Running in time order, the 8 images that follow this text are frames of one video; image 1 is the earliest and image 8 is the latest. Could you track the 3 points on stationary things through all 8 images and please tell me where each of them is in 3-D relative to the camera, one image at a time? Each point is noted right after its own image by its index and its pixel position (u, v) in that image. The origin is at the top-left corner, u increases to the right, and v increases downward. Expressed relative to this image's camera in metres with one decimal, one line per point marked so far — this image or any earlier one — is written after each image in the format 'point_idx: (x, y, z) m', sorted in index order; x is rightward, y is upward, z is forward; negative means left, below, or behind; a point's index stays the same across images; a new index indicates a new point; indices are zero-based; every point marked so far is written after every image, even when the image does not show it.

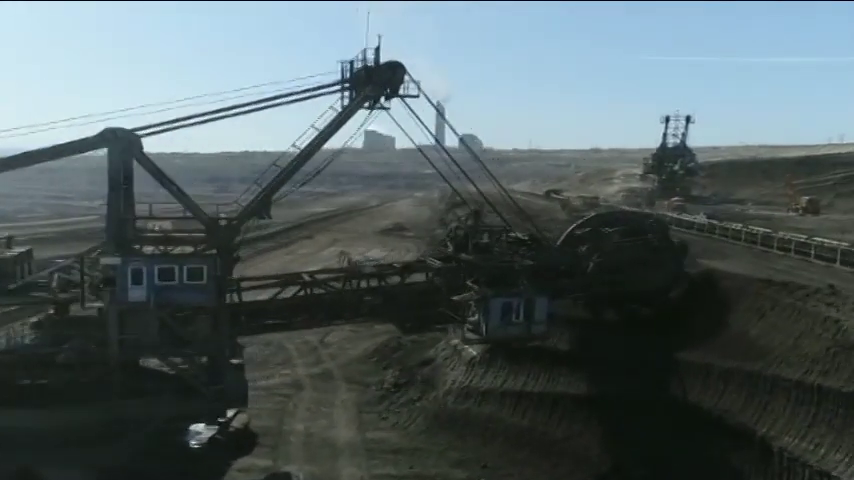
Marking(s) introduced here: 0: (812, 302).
0: (+9.6, -1.6, +19.2) m
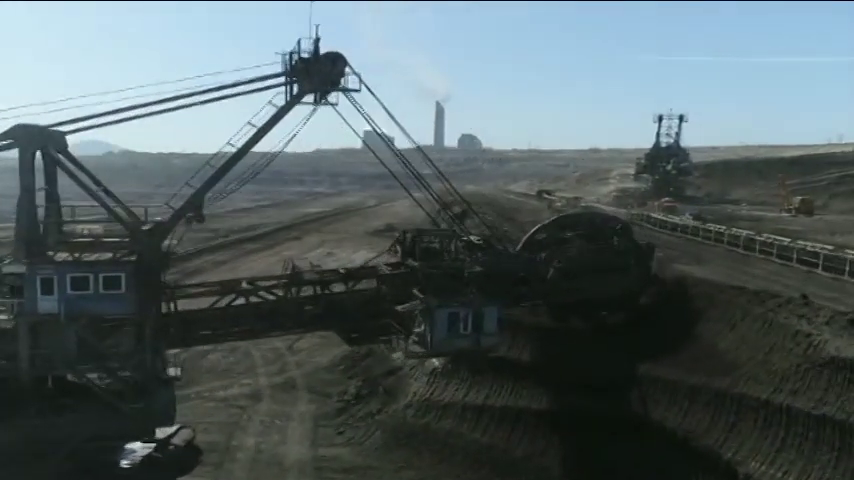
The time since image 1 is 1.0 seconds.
0: (+8.2, -1.7, +17.7) m
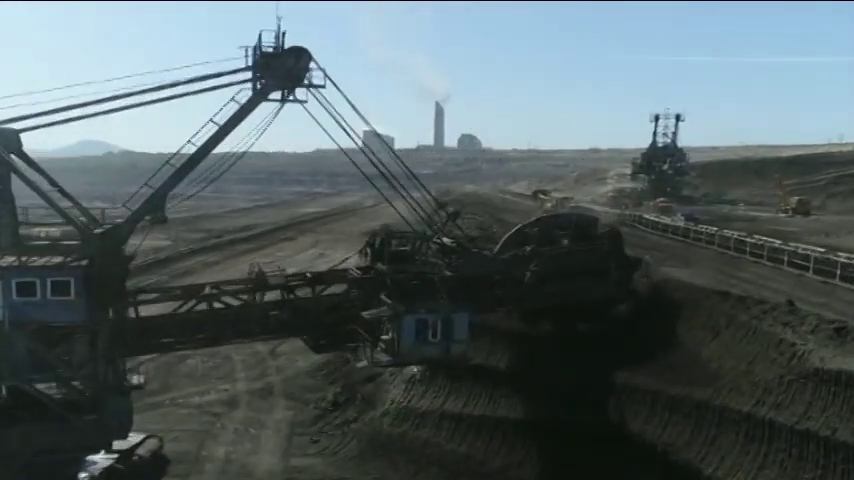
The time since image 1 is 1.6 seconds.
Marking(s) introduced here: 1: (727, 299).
0: (+7.4, -1.8, +16.9) m
1: (+7.4, -1.5, +18.9) m
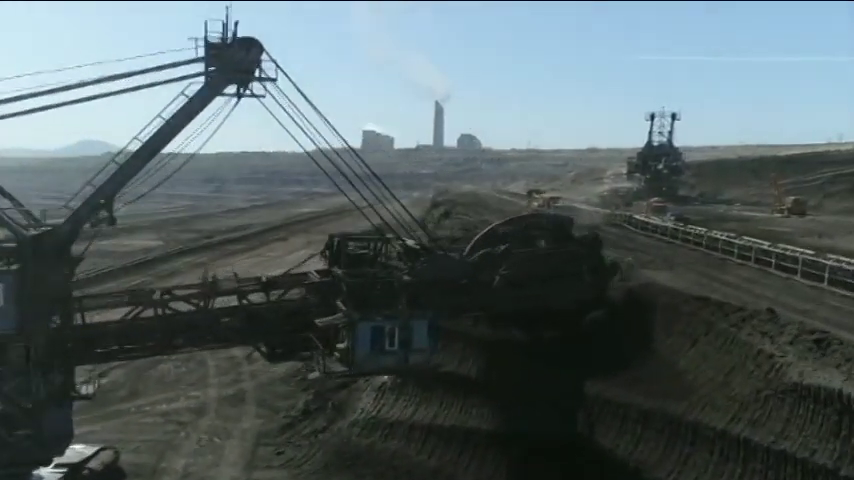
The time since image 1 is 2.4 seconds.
0: (+6.5, -1.8, +15.7) m
1: (+6.5, -1.5, +17.8) m
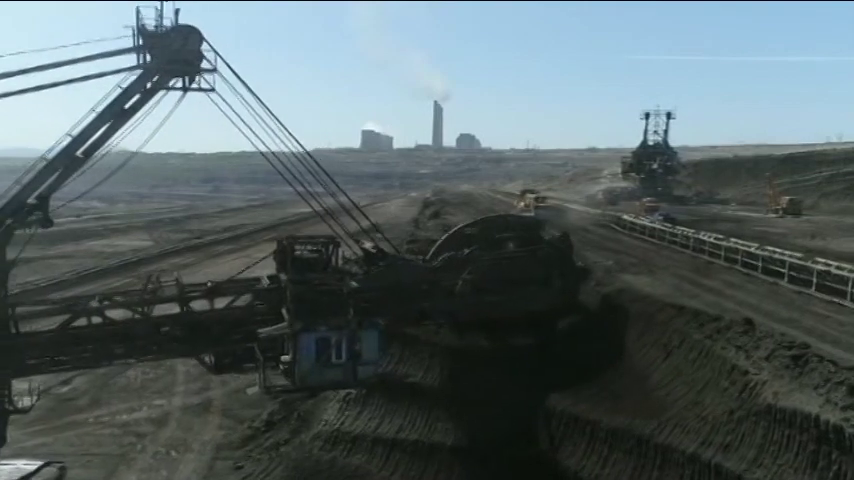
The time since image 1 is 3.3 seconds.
0: (+5.5, -1.9, +14.5) m
1: (+5.5, -1.6, +16.6) m
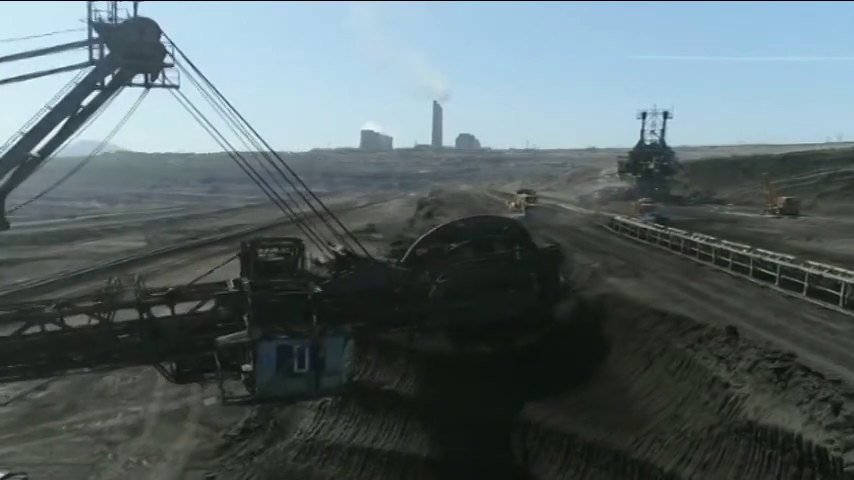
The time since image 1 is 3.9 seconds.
0: (+4.9, -2.0, +13.7) m
1: (+4.9, -1.7, +15.8) m
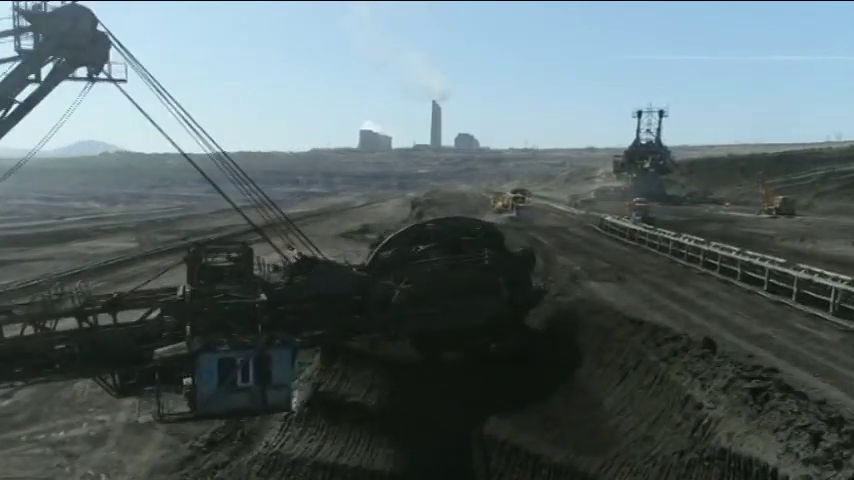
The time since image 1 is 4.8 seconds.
0: (+4.1, -2.1, +12.6) m
1: (+4.1, -1.8, +14.7) m
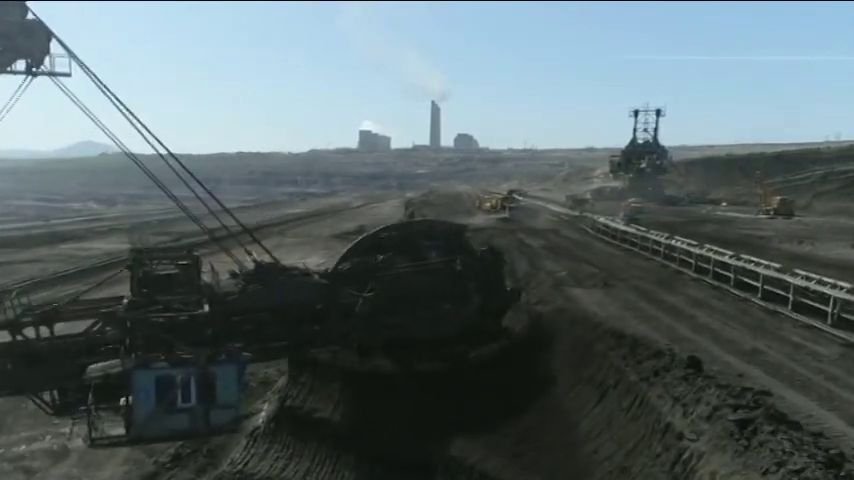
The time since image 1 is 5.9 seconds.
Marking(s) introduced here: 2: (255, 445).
0: (+3.5, -2.2, +11.4) m
1: (+3.4, -1.9, +13.5) m
2: (-4.4, -5.2, +19.9) m
